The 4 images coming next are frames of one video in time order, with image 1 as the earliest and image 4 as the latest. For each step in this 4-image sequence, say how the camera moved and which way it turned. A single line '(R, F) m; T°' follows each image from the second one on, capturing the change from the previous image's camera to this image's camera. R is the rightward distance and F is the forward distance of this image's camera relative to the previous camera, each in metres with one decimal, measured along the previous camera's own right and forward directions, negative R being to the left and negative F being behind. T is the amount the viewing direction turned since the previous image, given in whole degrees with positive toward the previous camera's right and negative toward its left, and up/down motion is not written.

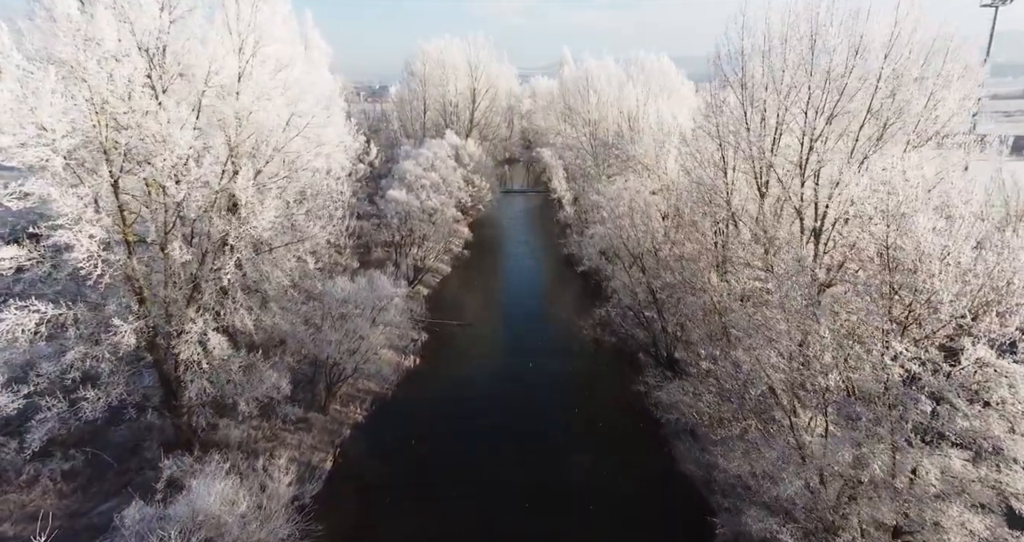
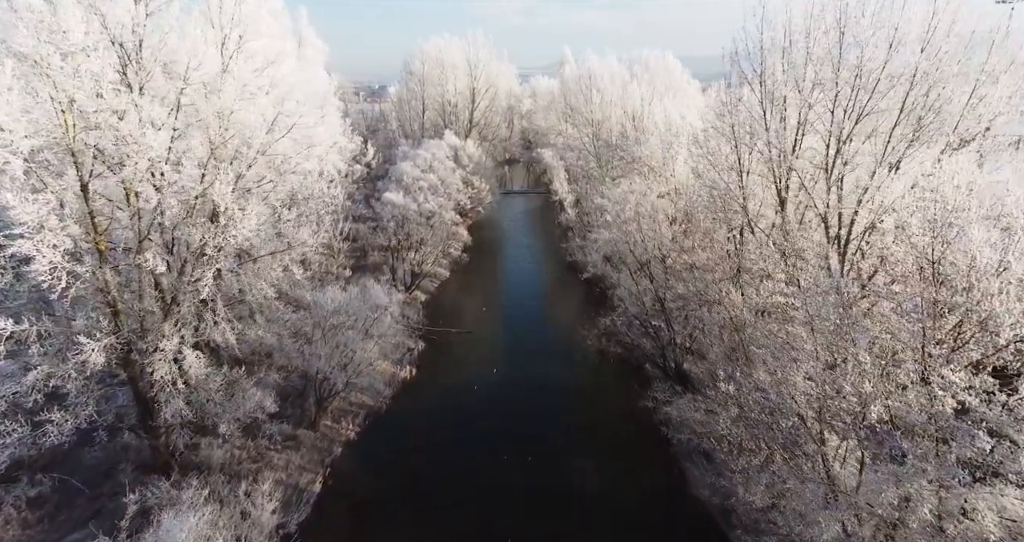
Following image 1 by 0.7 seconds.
(0.0, +1.1) m; 0°
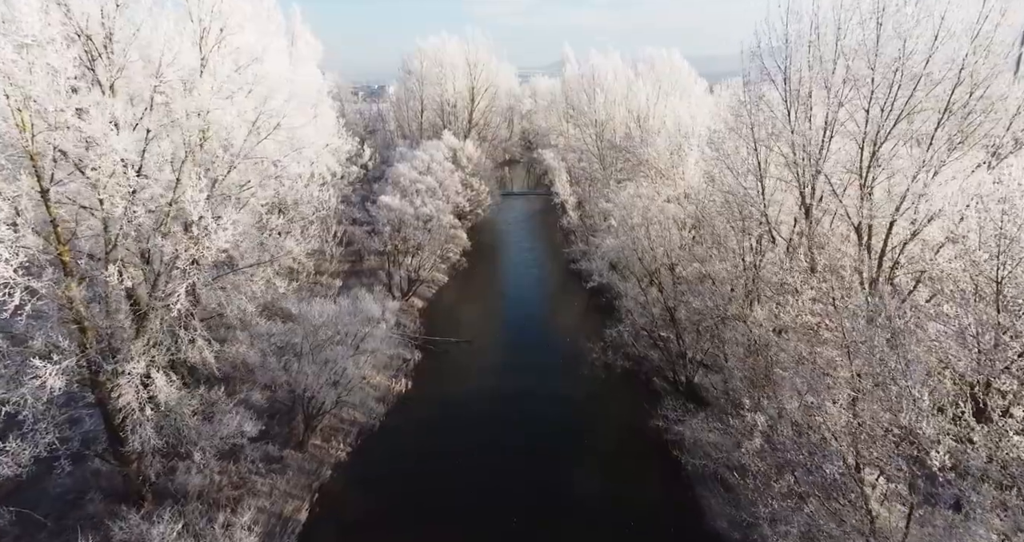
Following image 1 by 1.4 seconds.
(0.0, +1.2) m; 0°
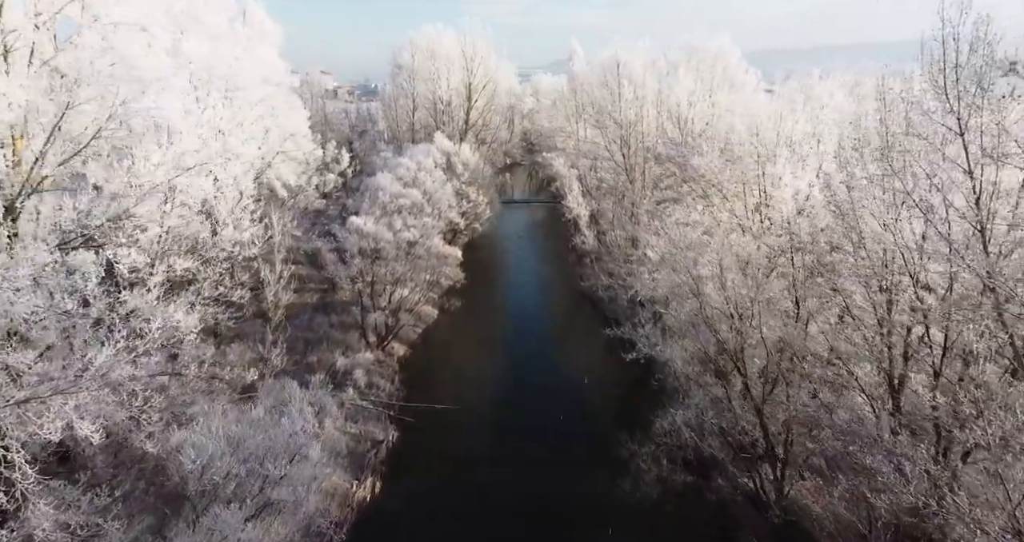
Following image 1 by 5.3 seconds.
(-0.2, +6.7) m; 0°
